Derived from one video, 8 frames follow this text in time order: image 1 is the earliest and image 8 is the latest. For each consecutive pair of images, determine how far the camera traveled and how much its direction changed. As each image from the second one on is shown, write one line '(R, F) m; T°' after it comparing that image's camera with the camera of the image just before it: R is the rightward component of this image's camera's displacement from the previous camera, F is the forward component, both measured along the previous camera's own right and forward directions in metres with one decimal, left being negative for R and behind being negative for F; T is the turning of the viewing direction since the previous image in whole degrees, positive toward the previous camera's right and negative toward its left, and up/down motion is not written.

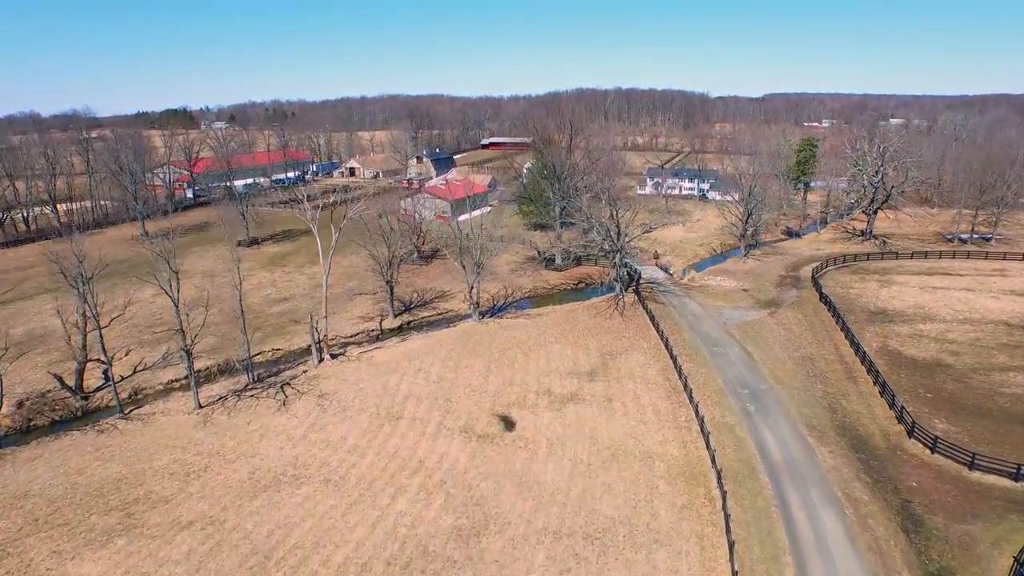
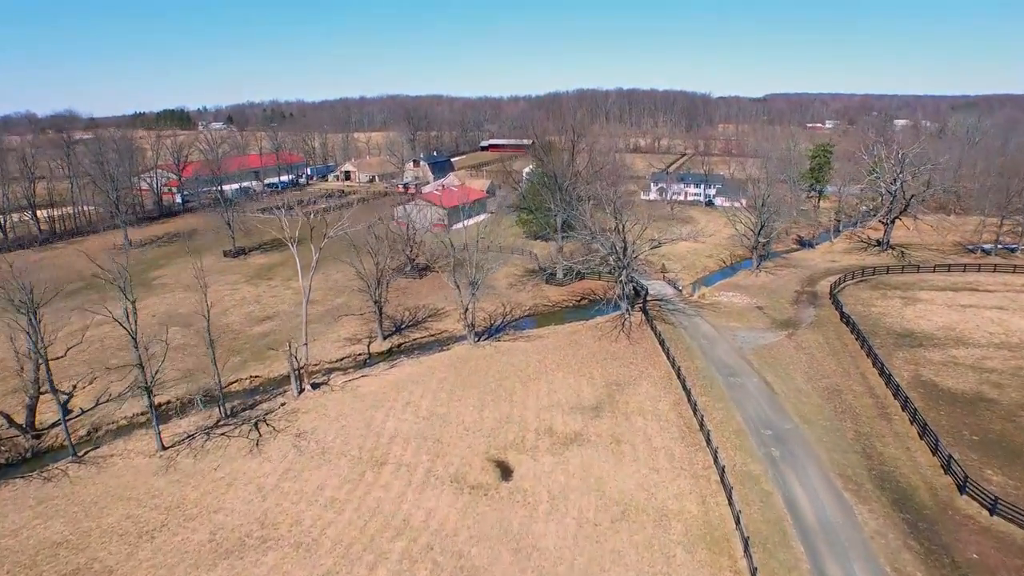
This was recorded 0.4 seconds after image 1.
(+0.1, +2.0) m; 0°
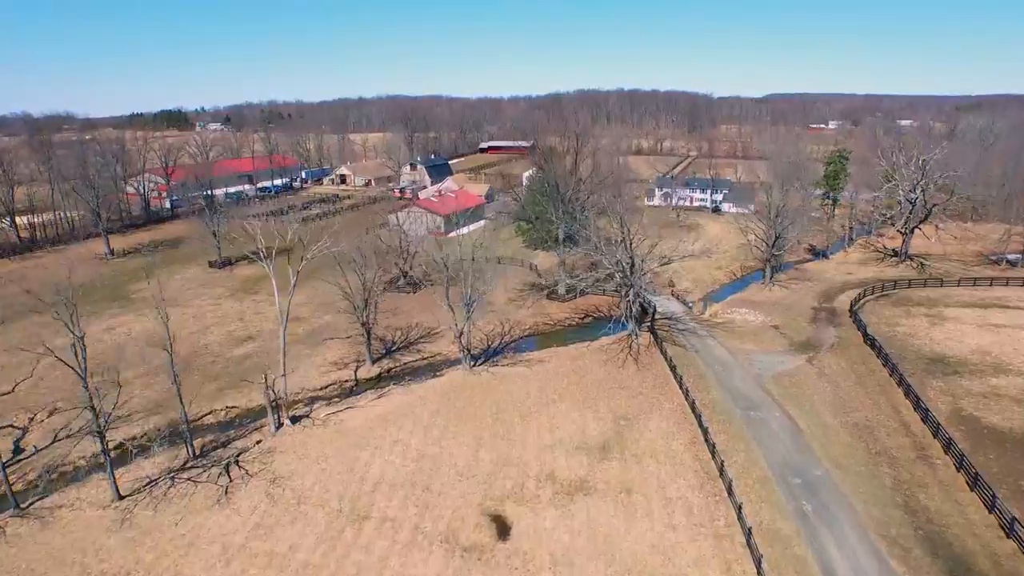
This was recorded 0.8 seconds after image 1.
(0.0, +1.9) m; 0°
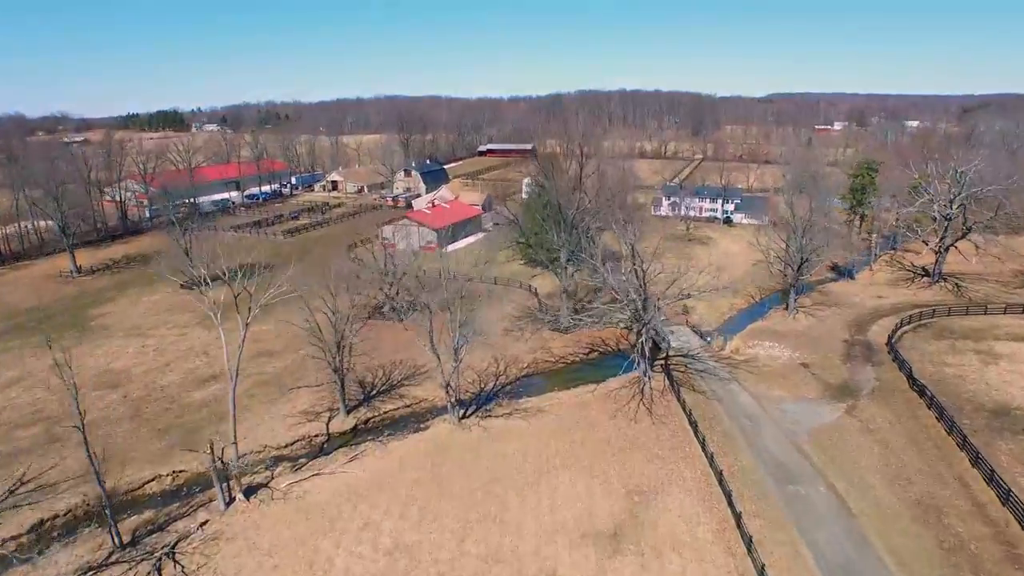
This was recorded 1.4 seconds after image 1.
(+0.2, +3.1) m; 0°
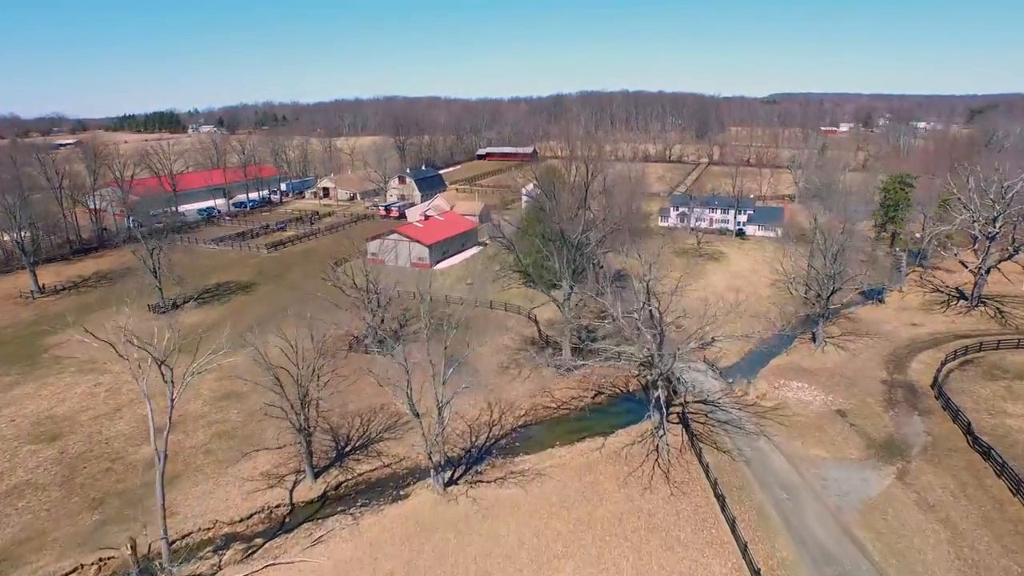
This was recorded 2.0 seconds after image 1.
(+0.2, +3.0) m; 0°
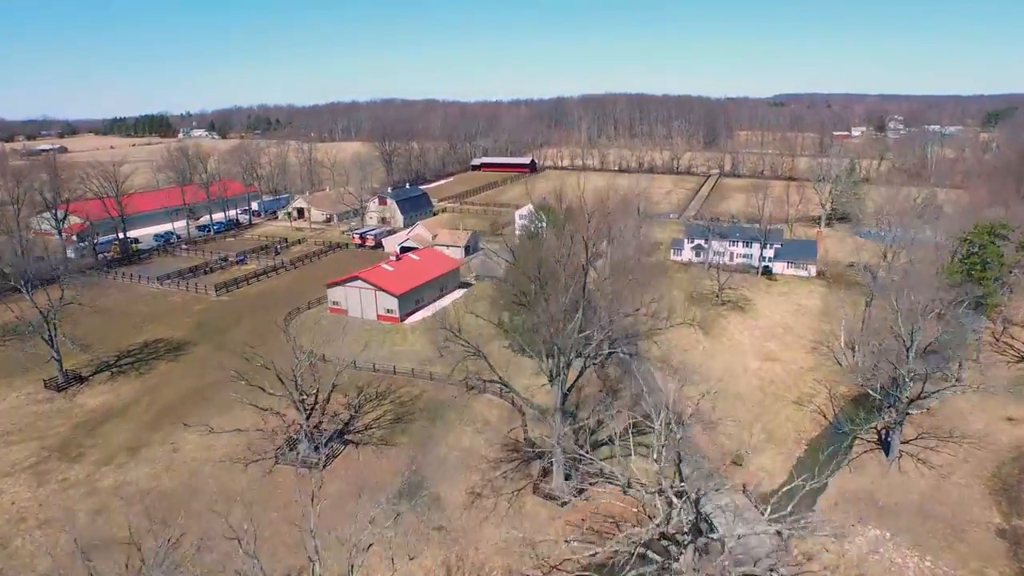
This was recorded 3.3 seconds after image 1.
(+0.7, +6.5) m; 0°
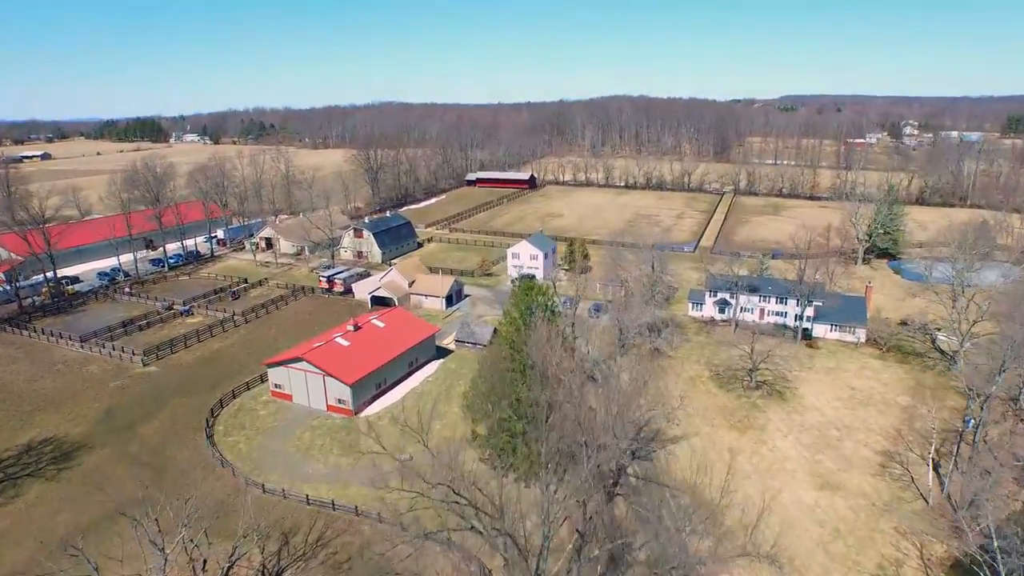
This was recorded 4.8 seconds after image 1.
(+0.7, +6.7) m; 0°
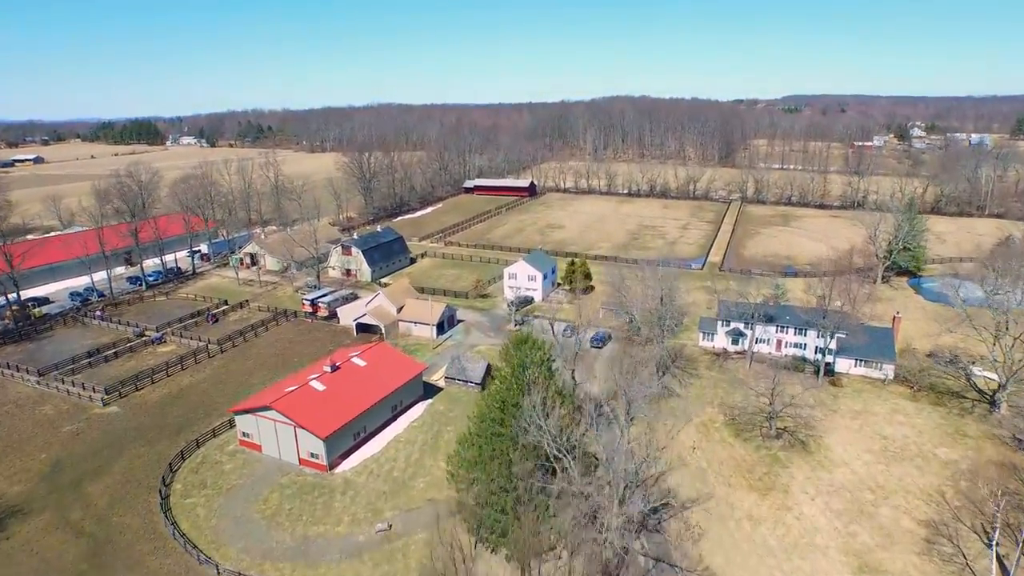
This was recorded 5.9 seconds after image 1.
(+0.3, +2.8) m; 0°
